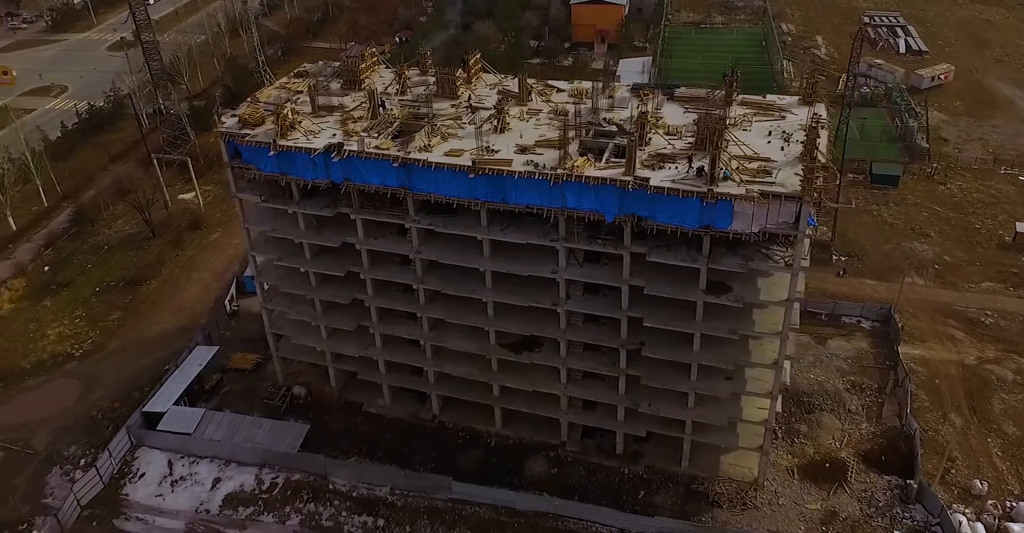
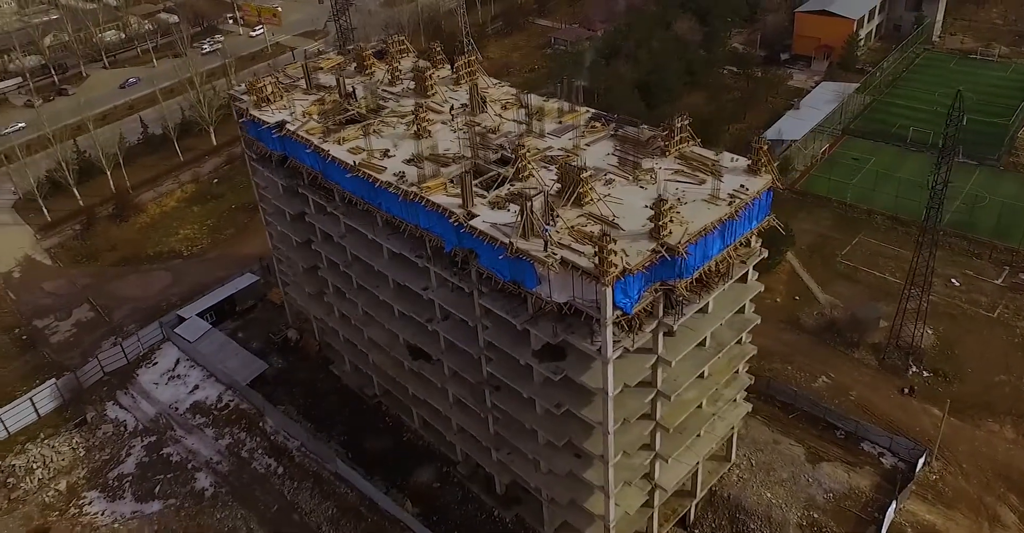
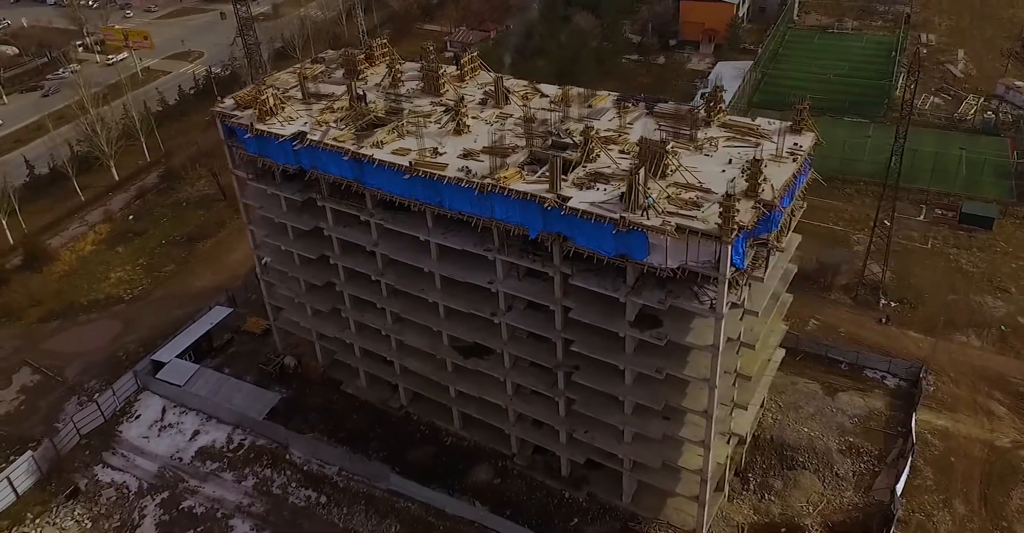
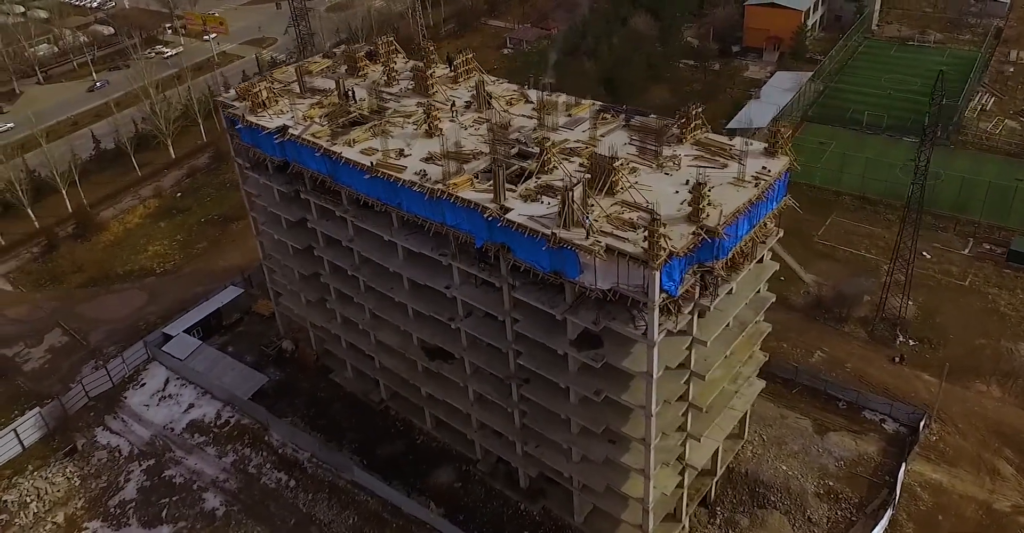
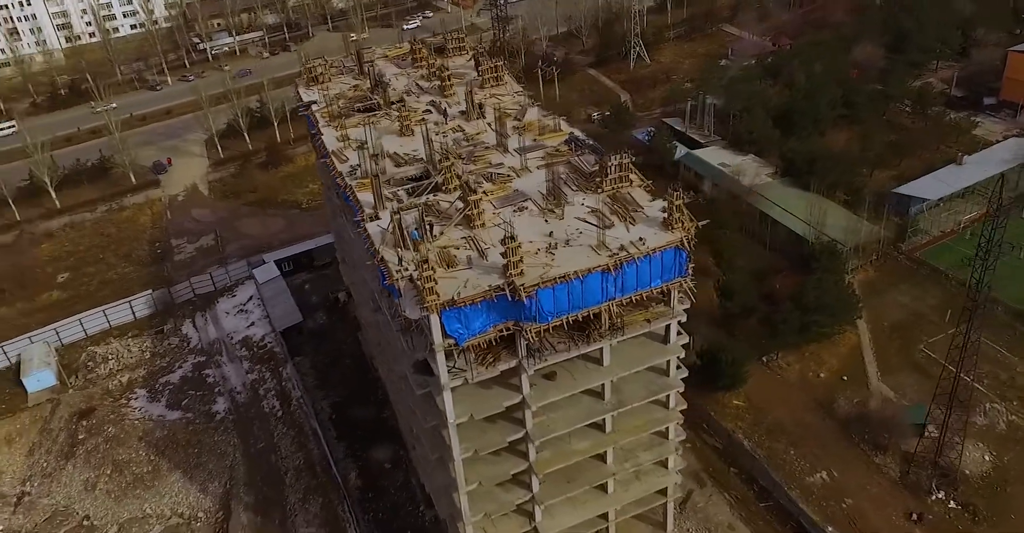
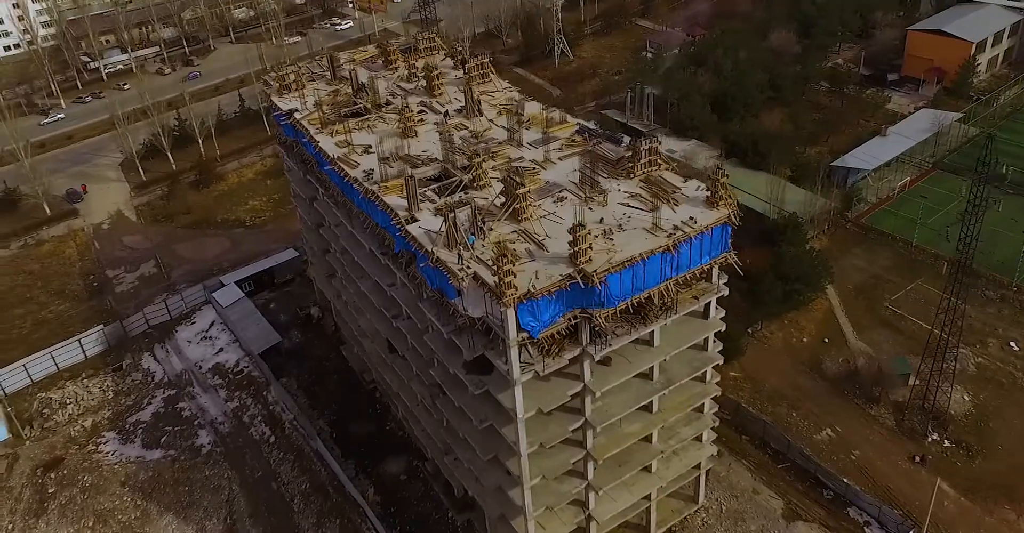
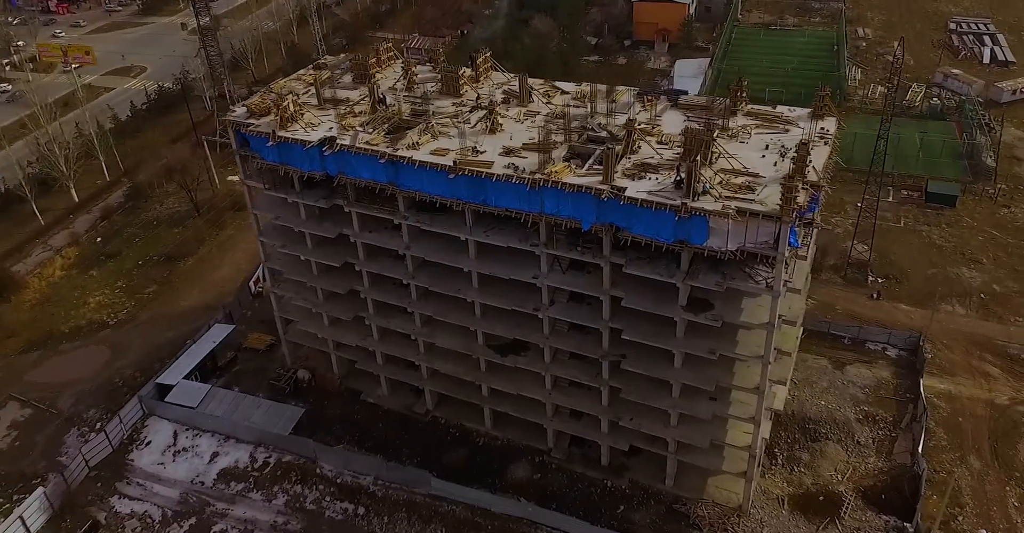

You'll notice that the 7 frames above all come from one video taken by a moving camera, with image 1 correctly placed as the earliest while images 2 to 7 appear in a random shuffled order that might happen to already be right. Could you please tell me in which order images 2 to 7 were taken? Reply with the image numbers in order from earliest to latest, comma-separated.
7, 3, 4, 2, 6, 5
